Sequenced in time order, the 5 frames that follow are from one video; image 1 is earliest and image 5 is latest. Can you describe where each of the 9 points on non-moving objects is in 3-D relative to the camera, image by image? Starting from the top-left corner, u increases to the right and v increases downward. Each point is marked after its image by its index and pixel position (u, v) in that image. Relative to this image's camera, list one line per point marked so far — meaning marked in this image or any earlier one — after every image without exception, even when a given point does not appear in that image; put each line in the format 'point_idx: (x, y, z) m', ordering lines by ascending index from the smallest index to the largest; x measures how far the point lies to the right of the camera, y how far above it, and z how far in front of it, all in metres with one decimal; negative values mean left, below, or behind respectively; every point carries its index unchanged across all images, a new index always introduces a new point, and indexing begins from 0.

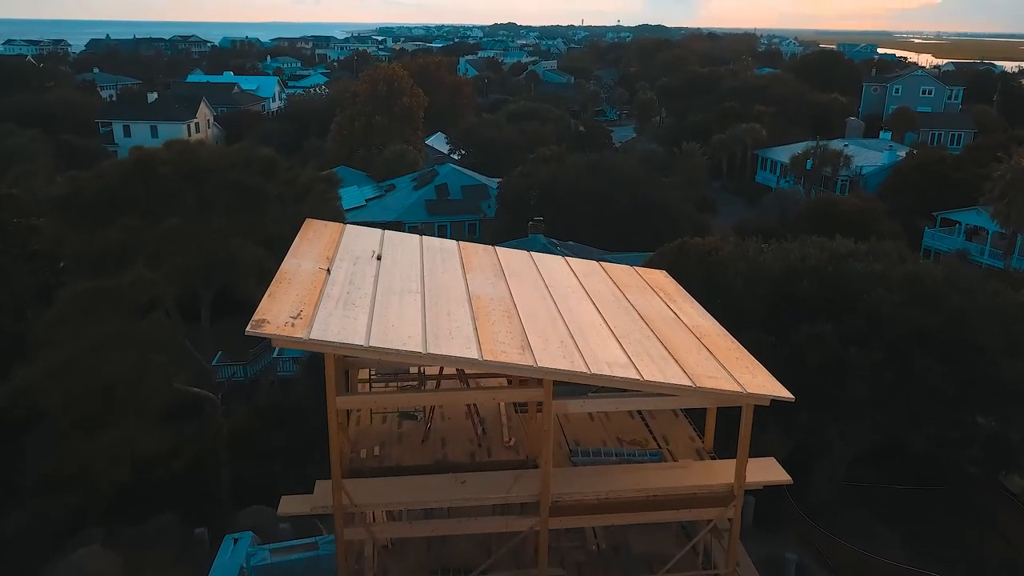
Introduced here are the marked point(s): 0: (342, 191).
0: (-3.5, +1.9, +16.3) m
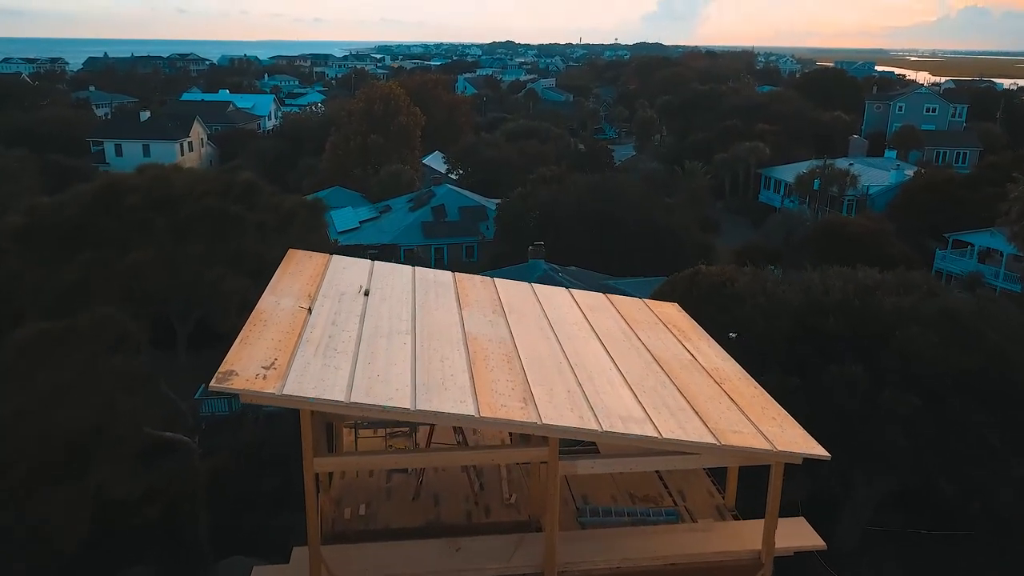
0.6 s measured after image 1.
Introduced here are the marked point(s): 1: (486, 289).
0: (-3.5, +1.5, +15.8) m
1: (-0.2, 0.0, +6.0) m
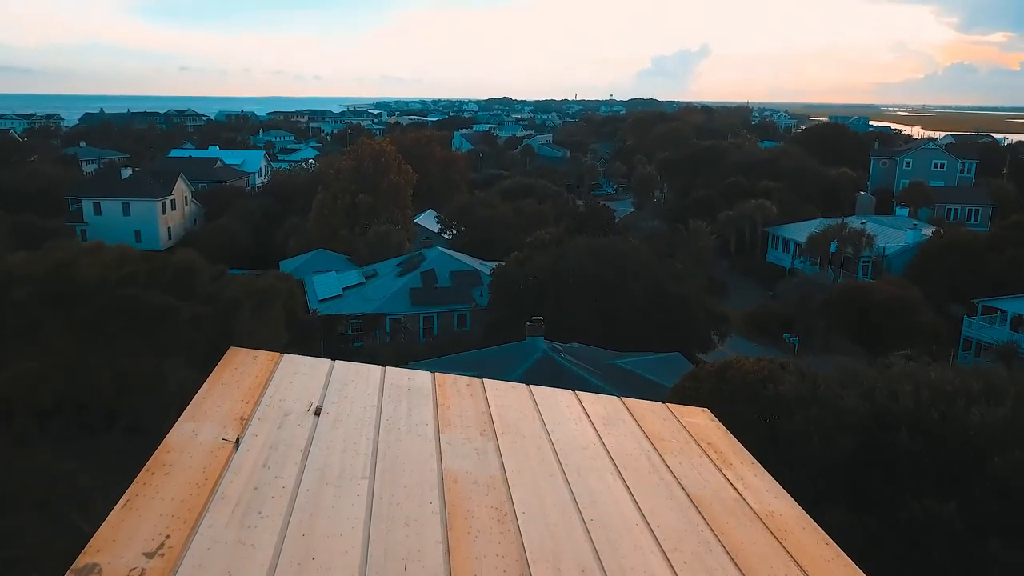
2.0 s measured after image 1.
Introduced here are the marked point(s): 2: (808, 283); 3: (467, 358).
0: (-3.6, +0.1, +14.7) m
1: (-0.2, -0.6, +4.8) m
2: (+6.1, +0.1, +16.4) m
3: (-0.6, -0.9, +9.7) m
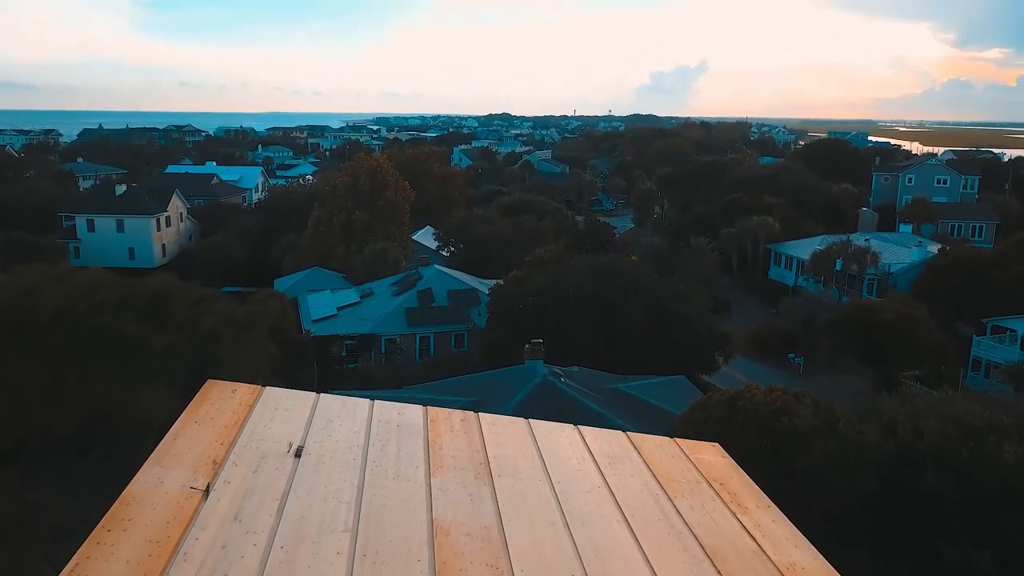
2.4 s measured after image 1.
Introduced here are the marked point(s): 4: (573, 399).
0: (-3.6, -0.2, +14.3) m
1: (-0.2, -0.8, +4.4) m
2: (+6.1, -0.3, +16.1) m
3: (-0.6, -1.1, +9.4) m
4: (+0.6, -1.2, +8.3) m
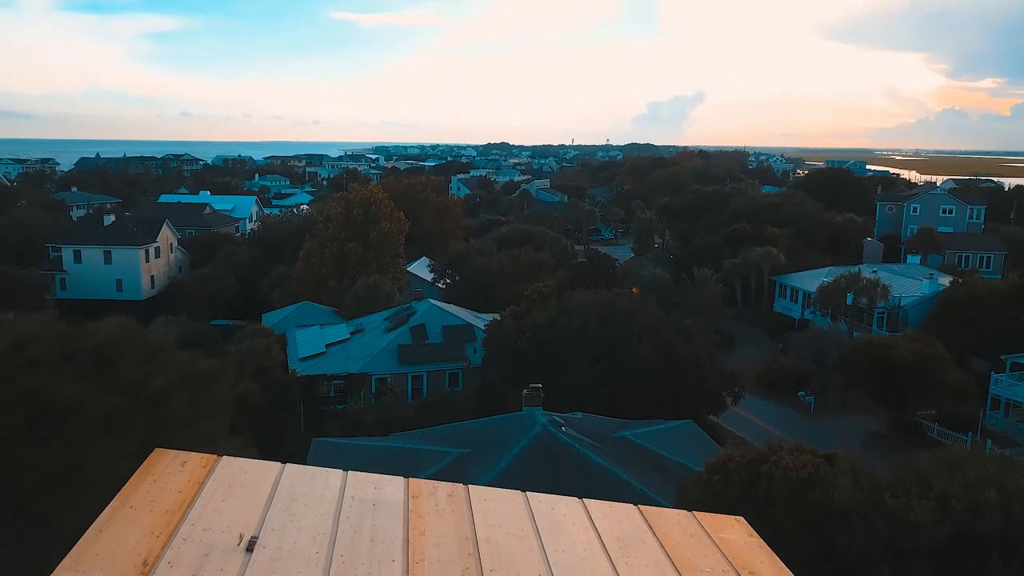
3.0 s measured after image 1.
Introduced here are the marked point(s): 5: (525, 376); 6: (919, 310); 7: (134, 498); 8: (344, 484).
0: (-3.6, -0.8, +13.7) m
1: (-0.3, -1.1, +3.8) m
2: (+6.1, -0.9, +15.5) m
3: (-0.6, -1.5, +8.7) m
4: (+0.6, -1.6, +7.7) m
5: (+0.2, -1.2, +11.3) m
6: (+8.9, -0.5, +17.3) m
7: (-1.6, -0.9, +3.5) m
8: (-0.8, -1.0, +3.9) m
